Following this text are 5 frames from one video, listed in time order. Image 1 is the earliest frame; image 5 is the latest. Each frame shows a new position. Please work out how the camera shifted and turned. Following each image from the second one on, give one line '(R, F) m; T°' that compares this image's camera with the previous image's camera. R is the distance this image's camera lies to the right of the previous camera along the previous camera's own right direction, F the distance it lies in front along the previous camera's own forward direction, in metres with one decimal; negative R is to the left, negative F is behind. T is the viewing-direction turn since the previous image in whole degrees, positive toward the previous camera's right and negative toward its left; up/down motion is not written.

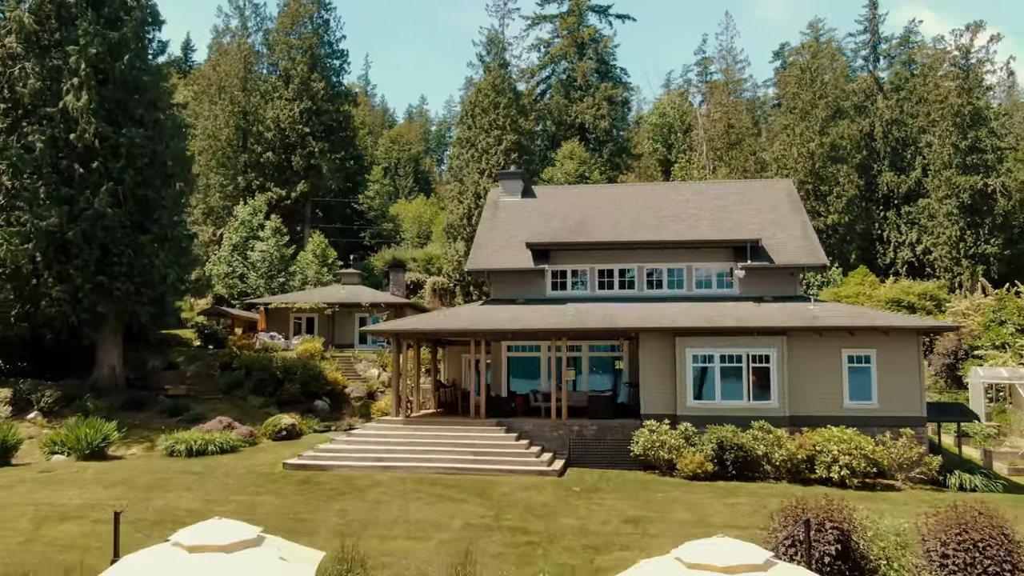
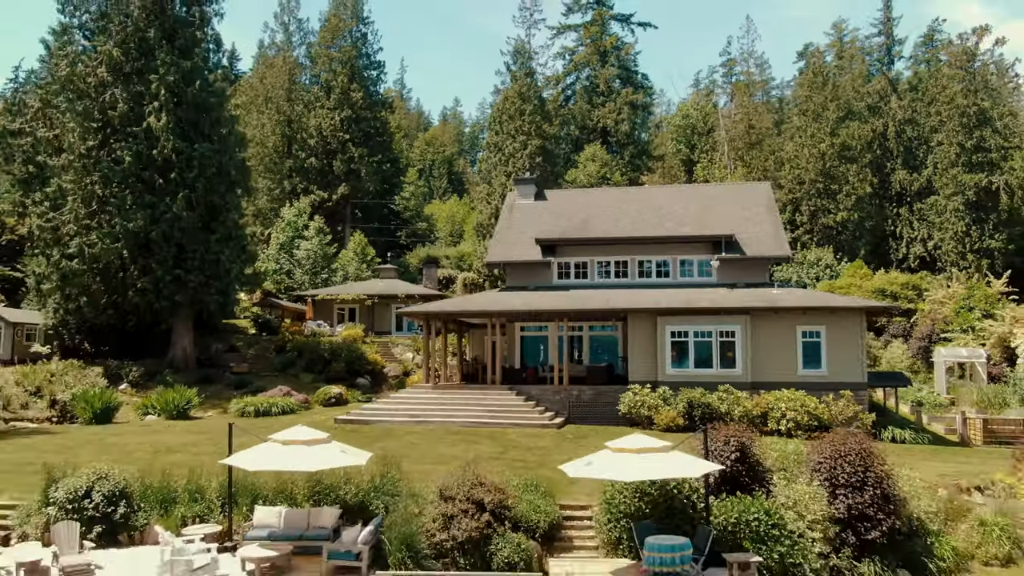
(+0.6, -2.9) m; -3°
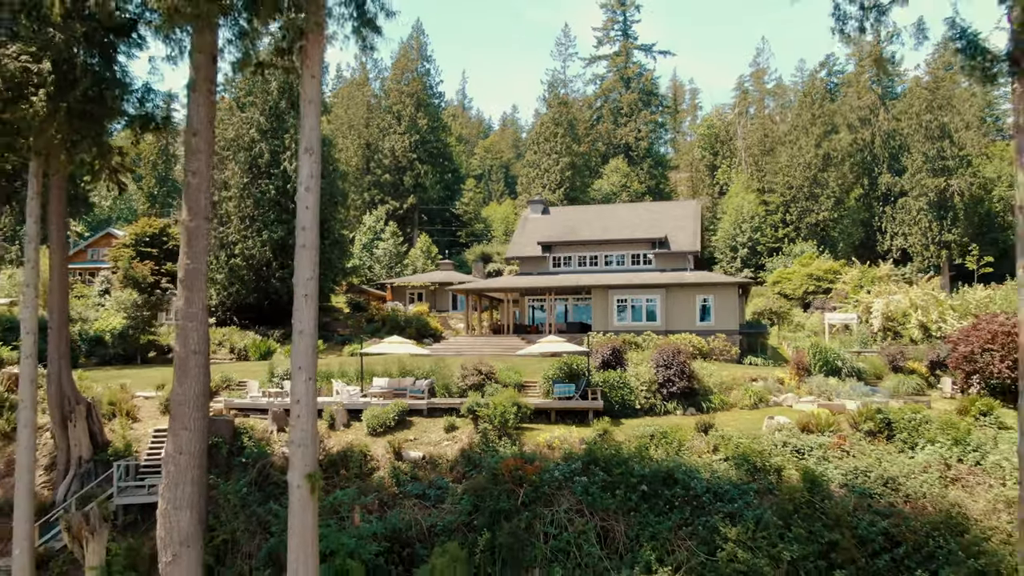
(+2.0, -9.9) m; -5°
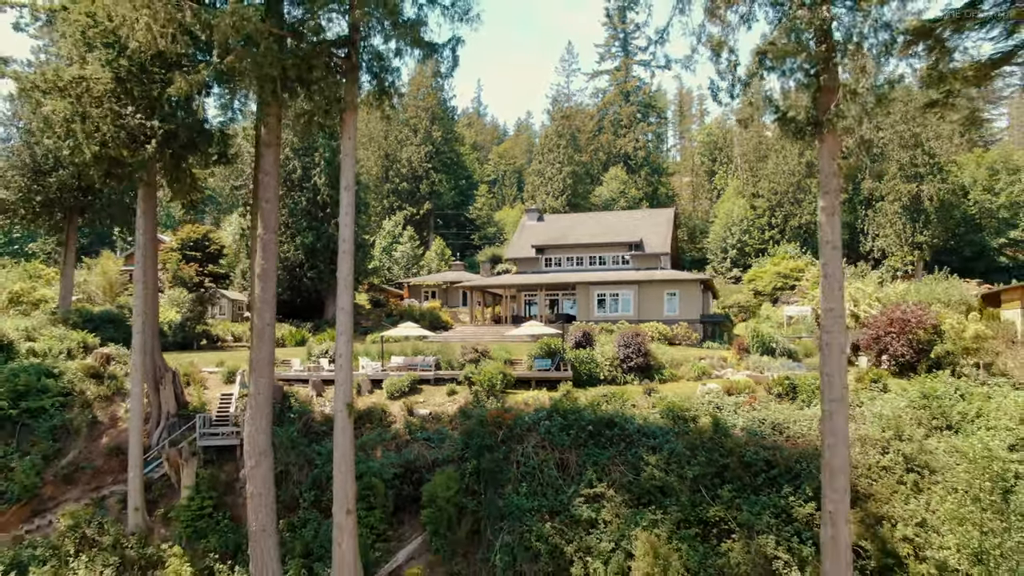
(+0.9, -4.7) m; -1°
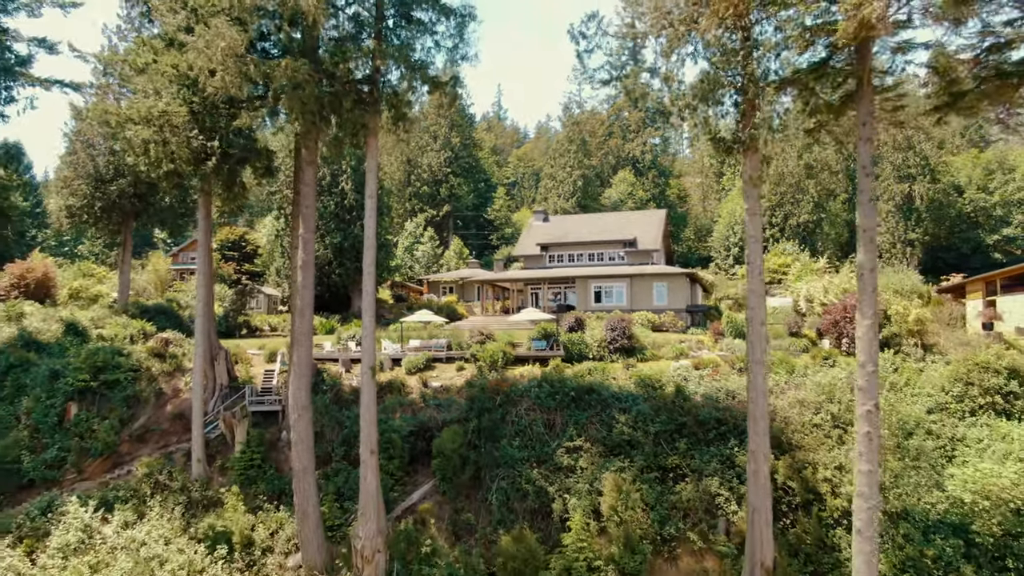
(+0.8, -3.7) m; -2°
